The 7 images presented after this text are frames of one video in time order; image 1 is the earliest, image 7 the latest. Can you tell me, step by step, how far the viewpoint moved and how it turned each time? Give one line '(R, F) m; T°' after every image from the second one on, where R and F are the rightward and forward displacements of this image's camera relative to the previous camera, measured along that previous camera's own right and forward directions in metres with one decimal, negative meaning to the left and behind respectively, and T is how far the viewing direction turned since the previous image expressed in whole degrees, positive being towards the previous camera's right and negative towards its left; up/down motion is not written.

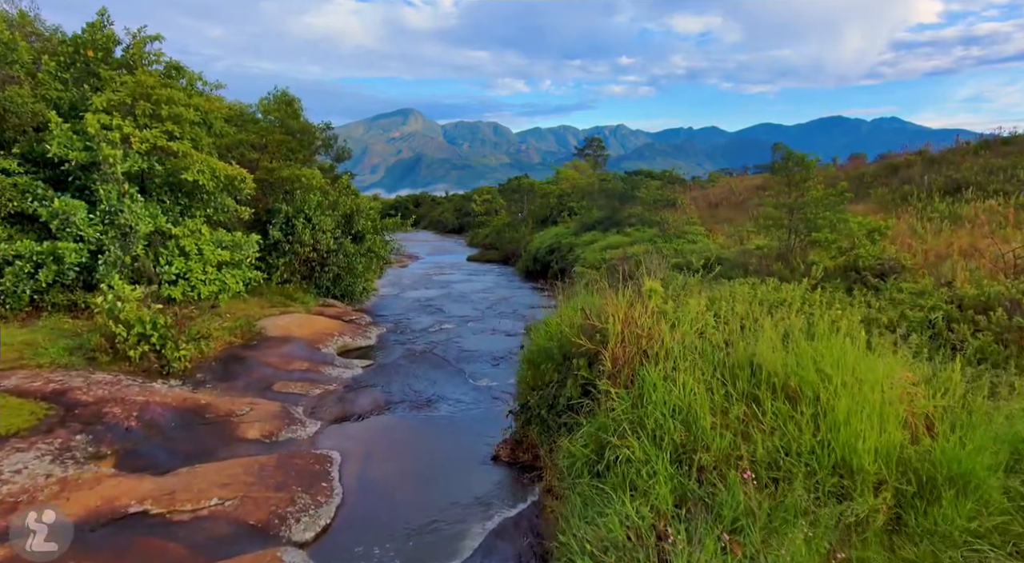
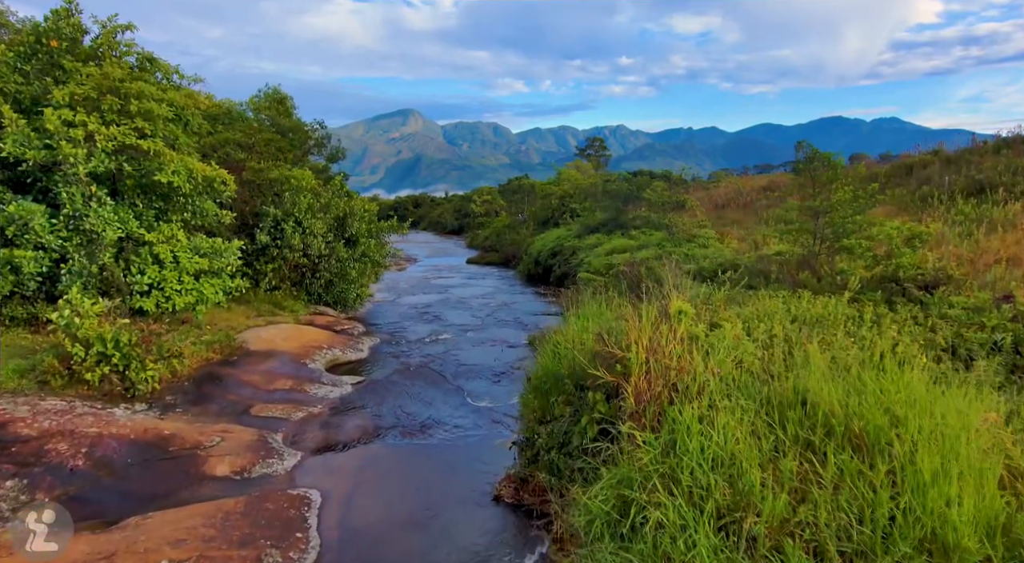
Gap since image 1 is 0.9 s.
(0.0, +0.8) m; 0°
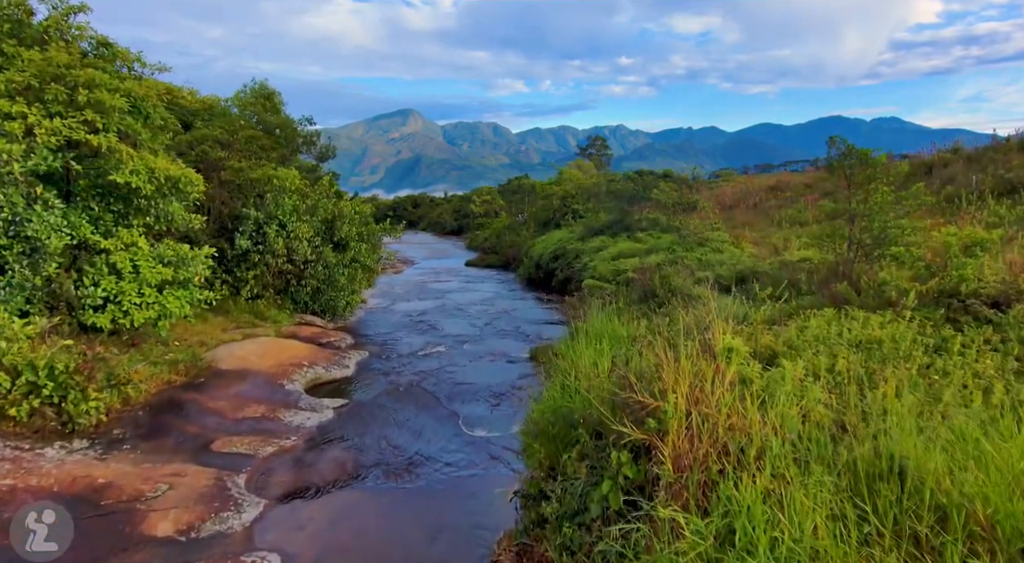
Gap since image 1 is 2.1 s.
(0.0, +1.1) m; 0°
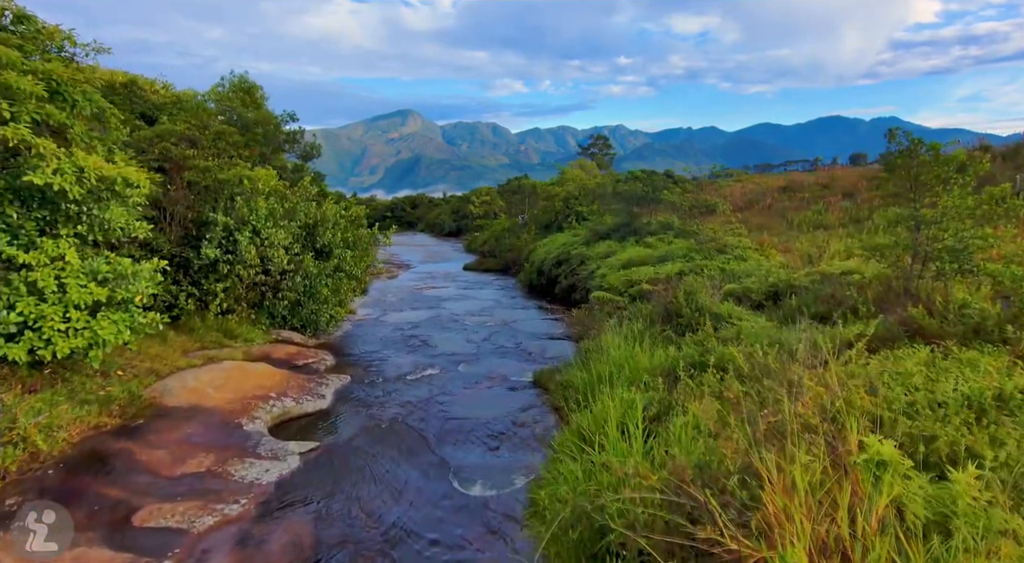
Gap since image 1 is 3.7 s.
(0.0, +1.5) m; 0°
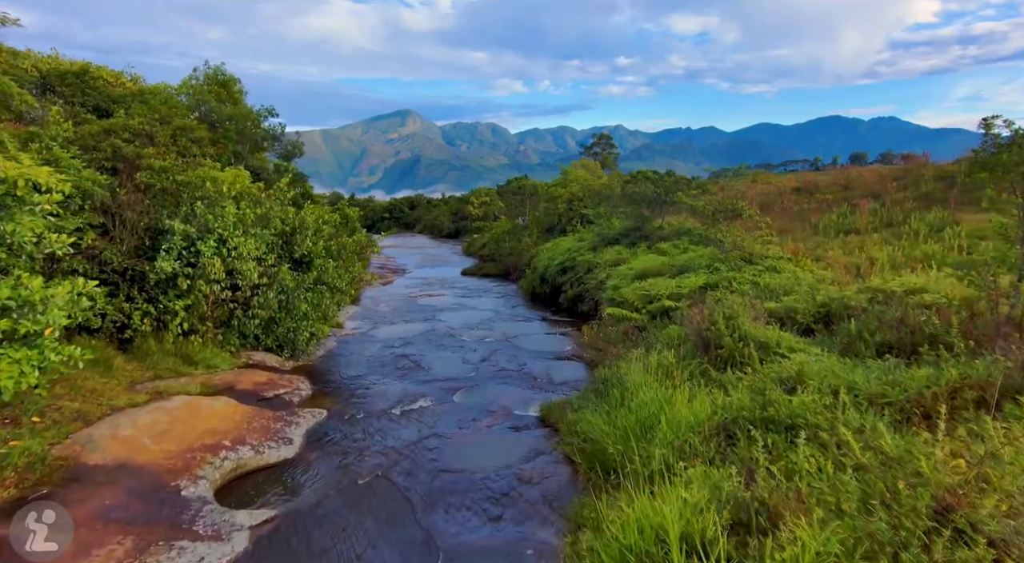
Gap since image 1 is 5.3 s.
(-0.1, +1.6) m; 0°
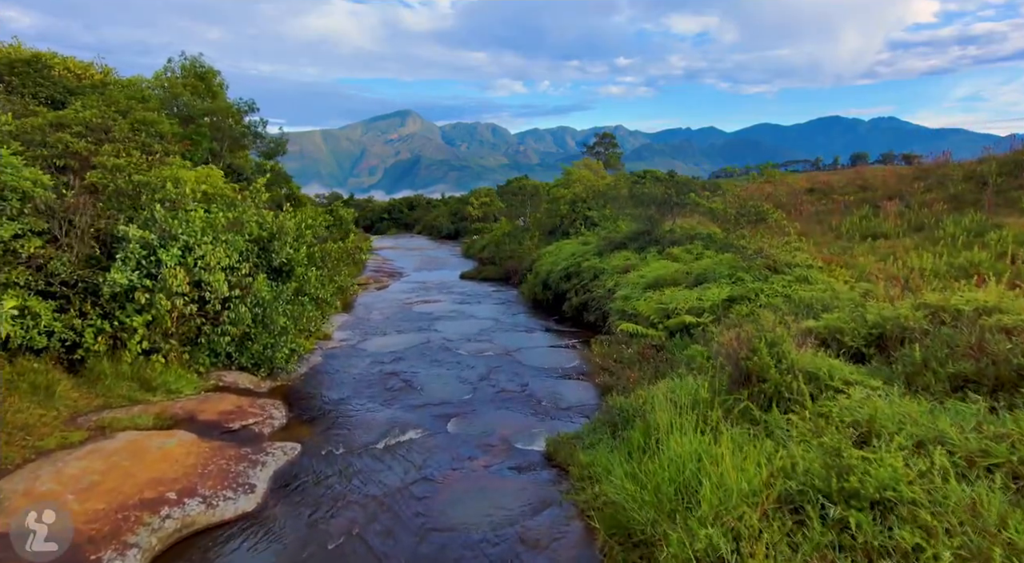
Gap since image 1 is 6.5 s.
(0.0, +1.2) m; 0°
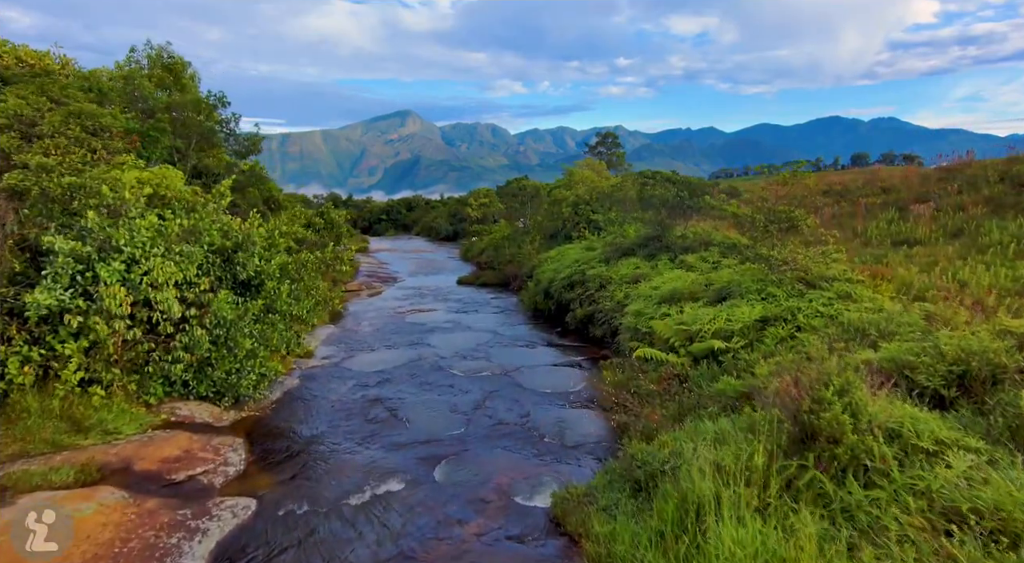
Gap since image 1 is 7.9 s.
(0.0, +1.4) m; 0°
